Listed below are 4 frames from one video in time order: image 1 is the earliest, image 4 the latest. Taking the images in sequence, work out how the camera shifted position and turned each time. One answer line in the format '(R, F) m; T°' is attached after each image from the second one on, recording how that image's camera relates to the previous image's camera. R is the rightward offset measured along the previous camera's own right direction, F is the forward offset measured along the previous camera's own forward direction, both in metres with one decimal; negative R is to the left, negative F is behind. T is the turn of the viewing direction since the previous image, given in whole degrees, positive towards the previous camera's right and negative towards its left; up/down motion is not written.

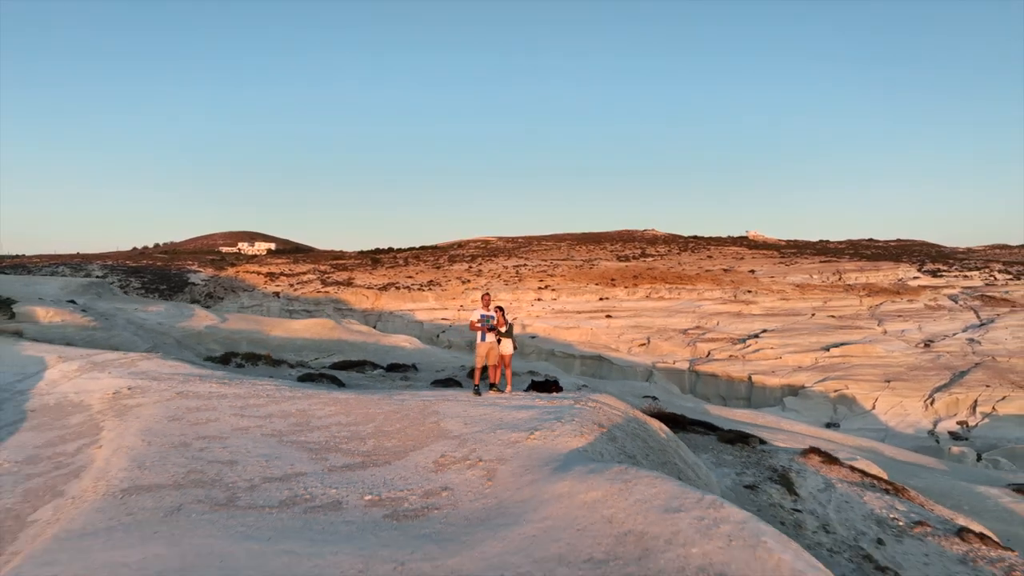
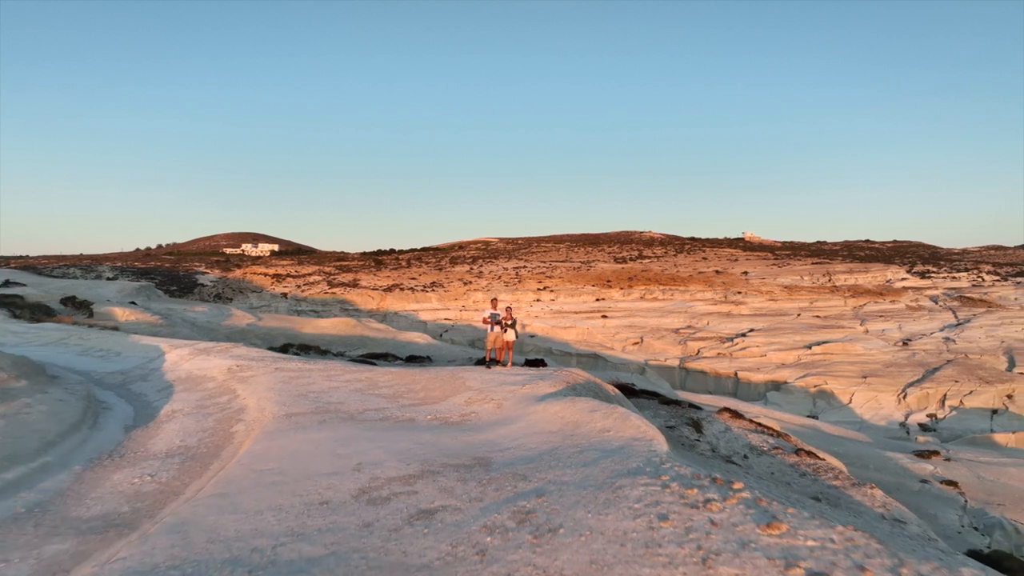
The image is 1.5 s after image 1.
(0.0, -2.6) m; 0°
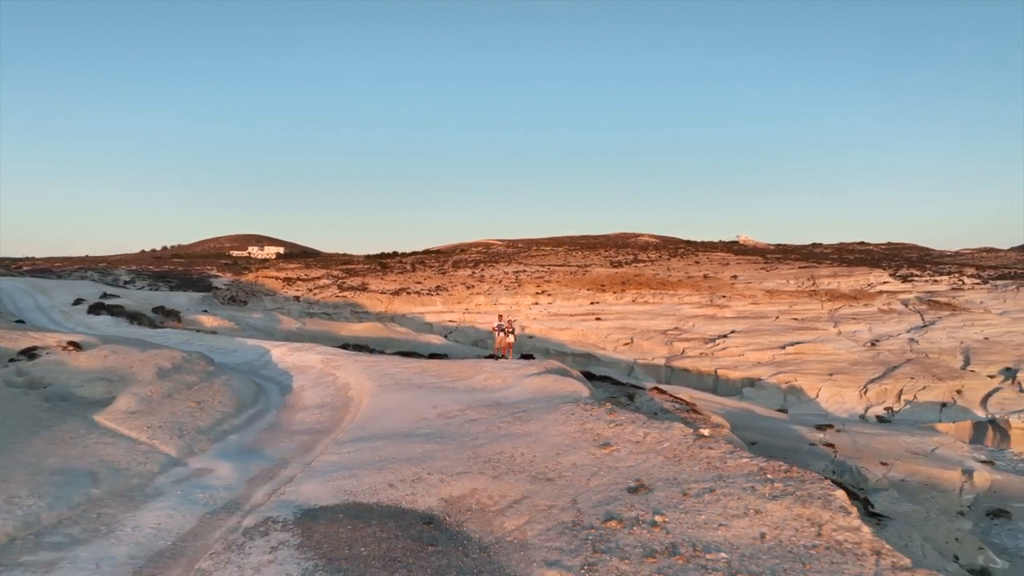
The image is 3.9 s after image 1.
(0.0, -4.4) m; 0°
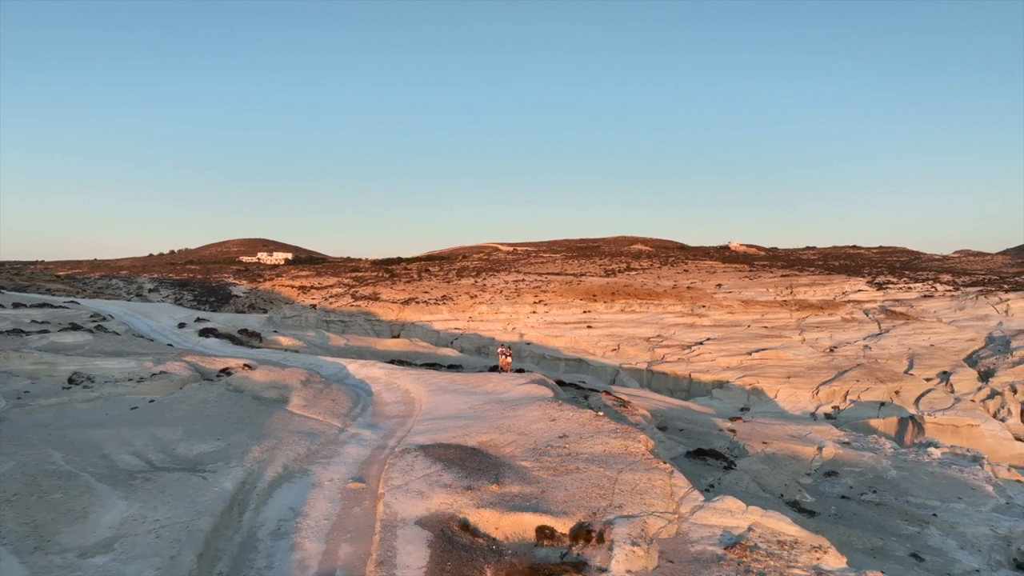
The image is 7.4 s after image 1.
(+0.1, -6.9) m; 0°
